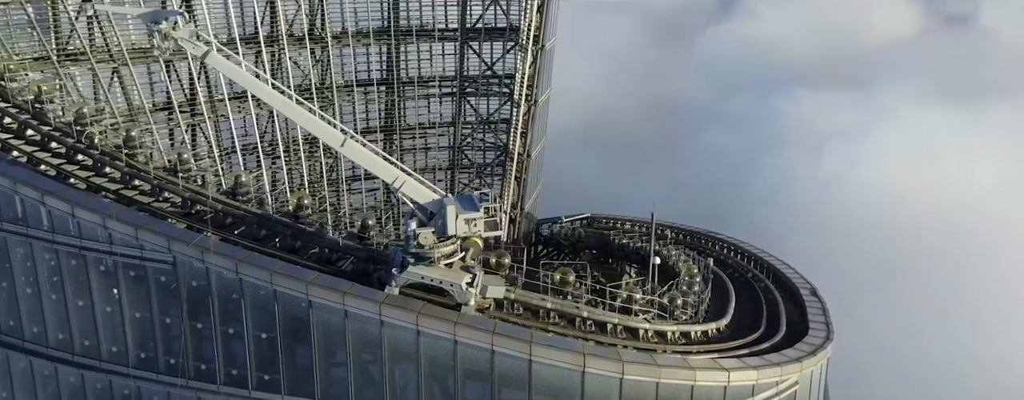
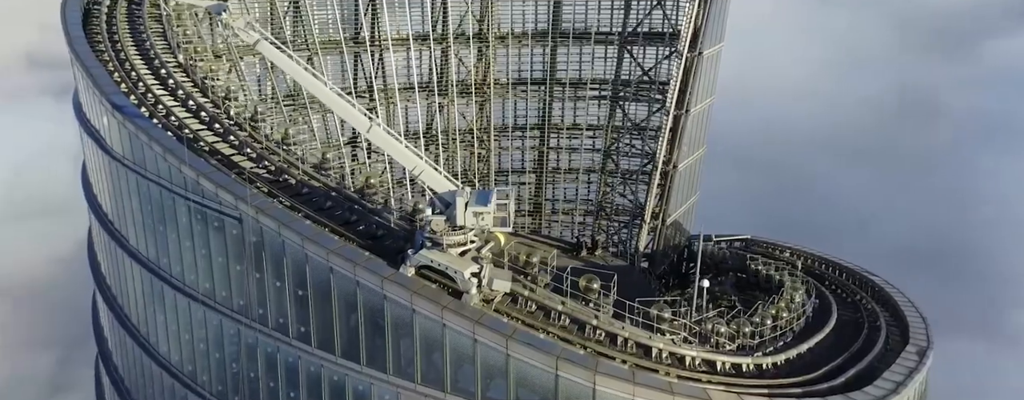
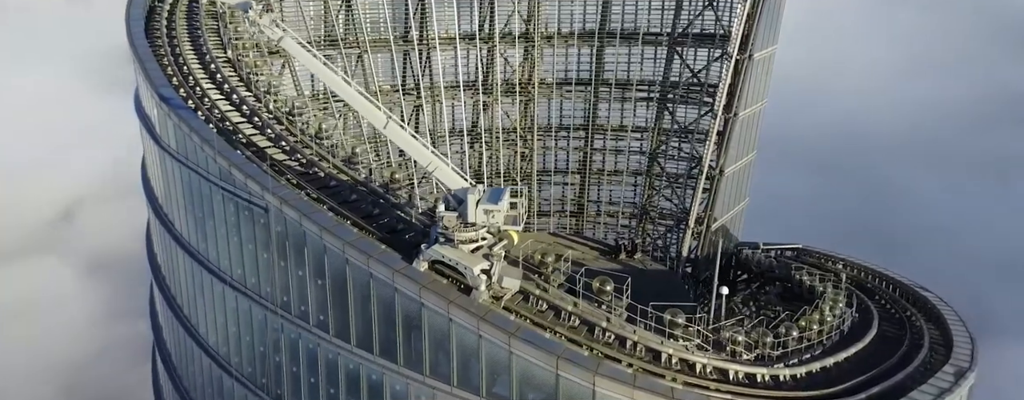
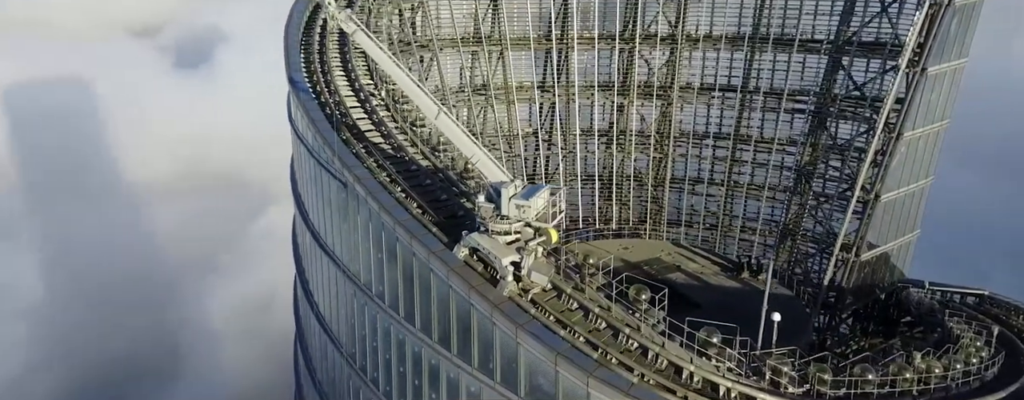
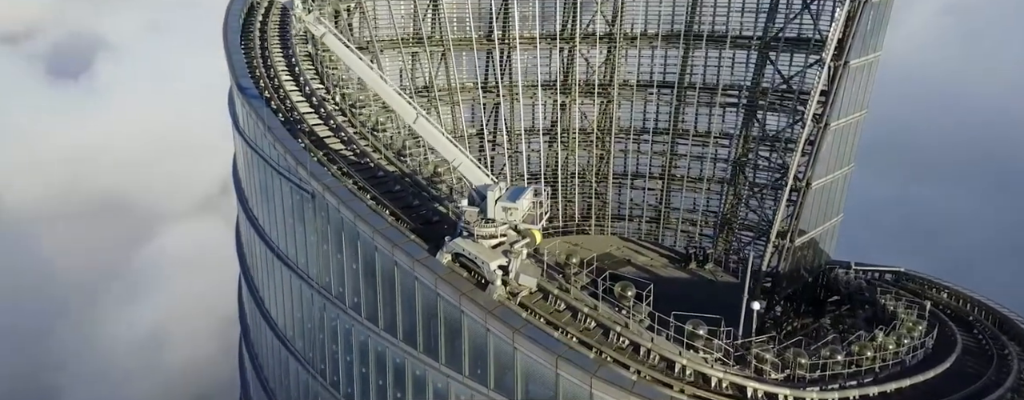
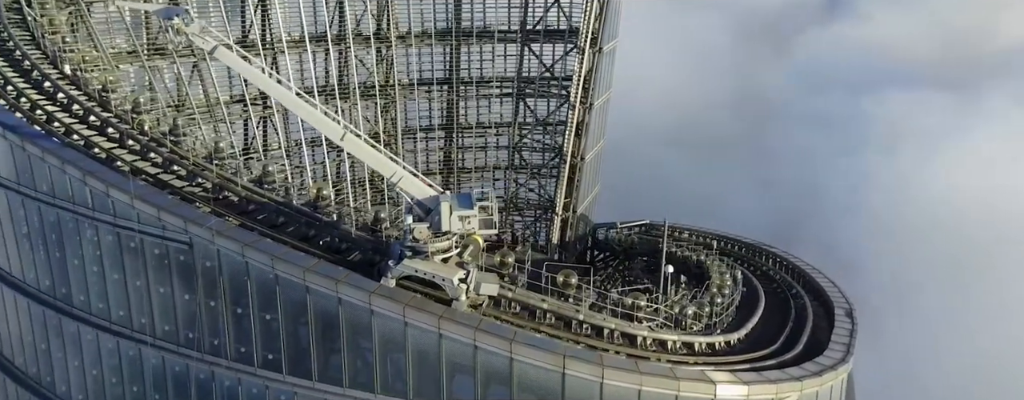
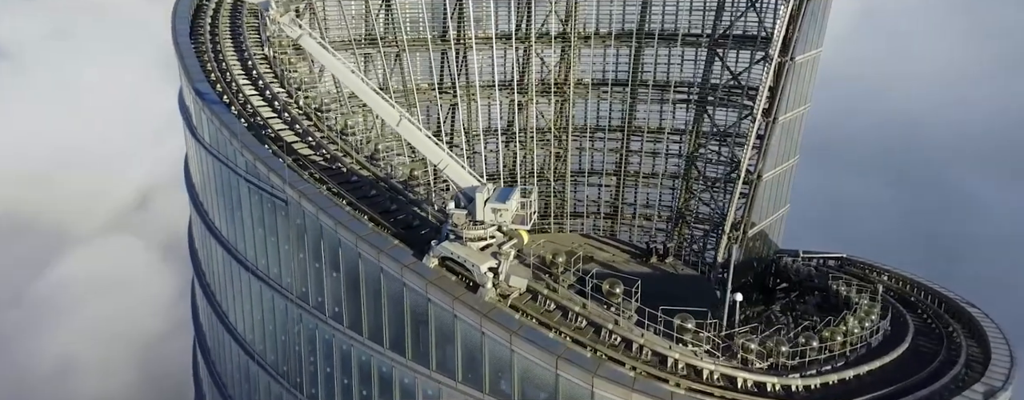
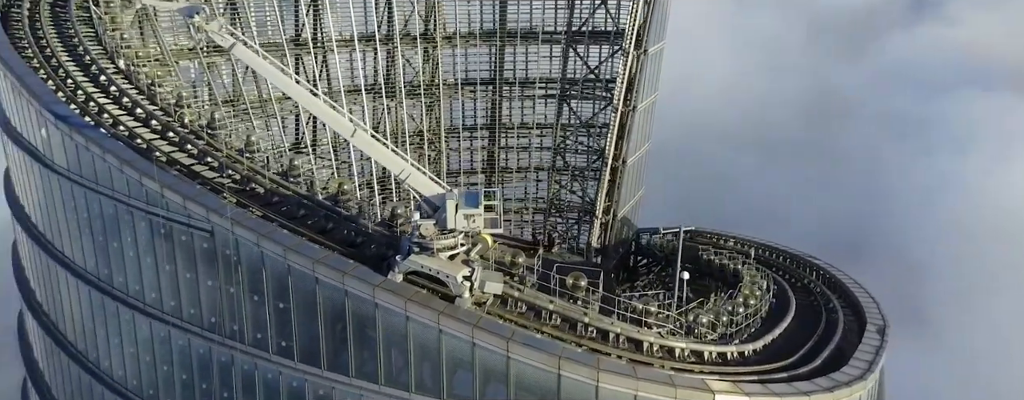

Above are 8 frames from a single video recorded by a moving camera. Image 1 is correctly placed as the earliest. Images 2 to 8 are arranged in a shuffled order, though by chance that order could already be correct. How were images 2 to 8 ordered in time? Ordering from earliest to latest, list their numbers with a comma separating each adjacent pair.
6, 8, 2, 3, 7, 5, 4
